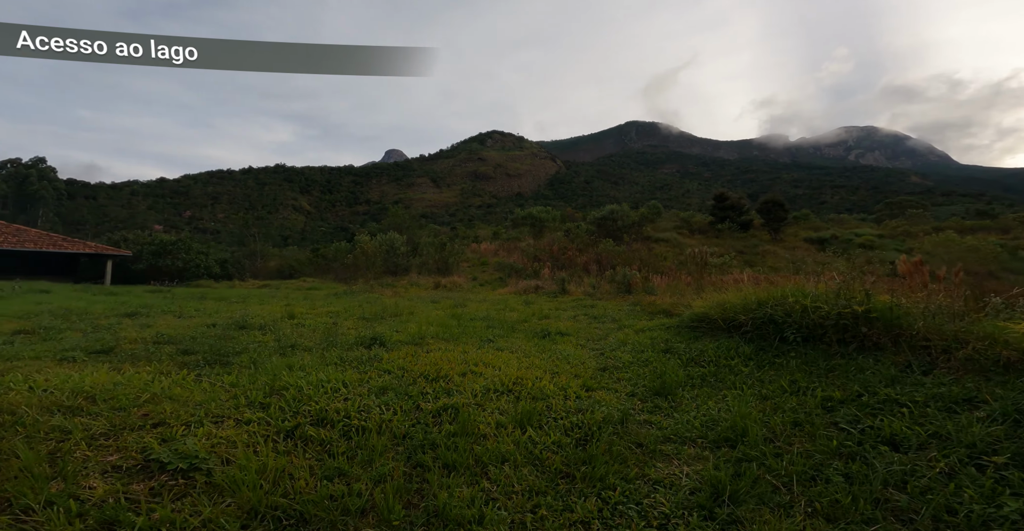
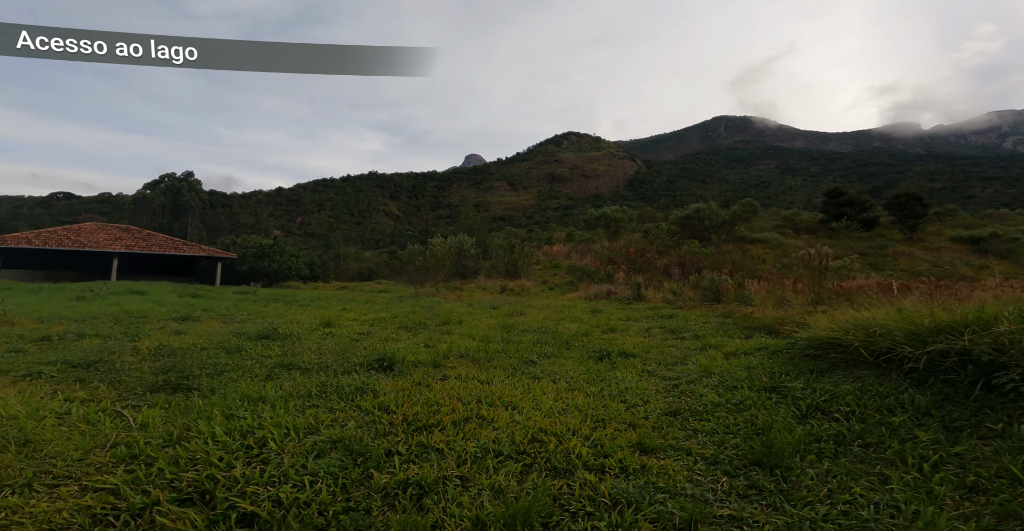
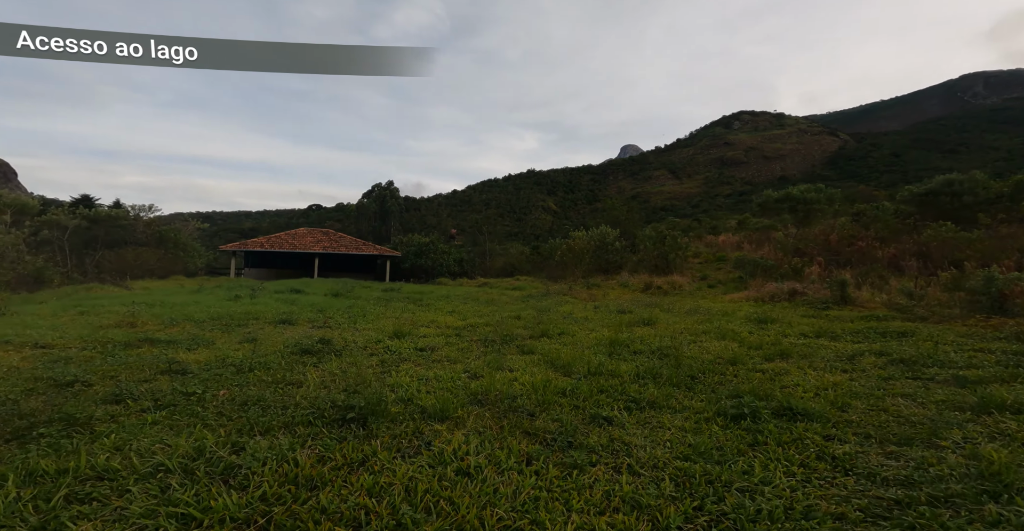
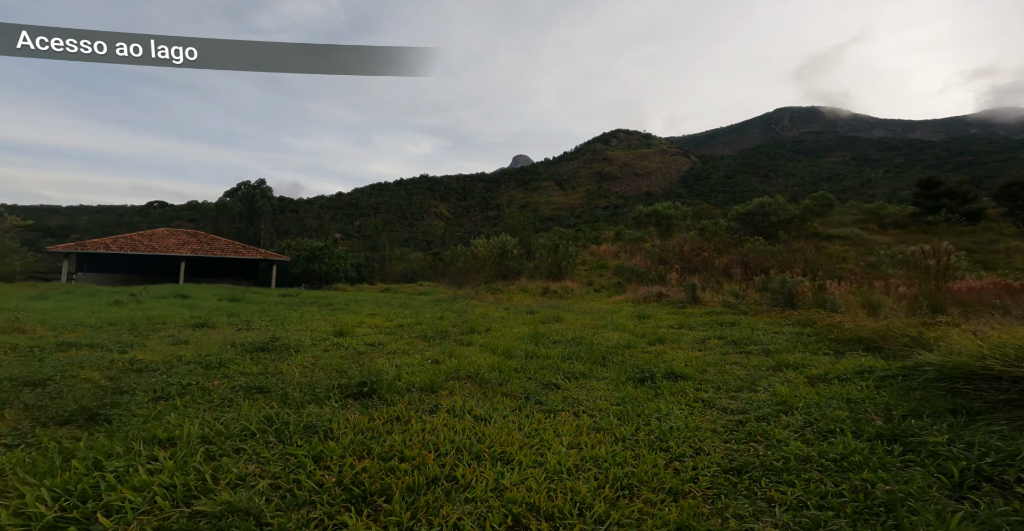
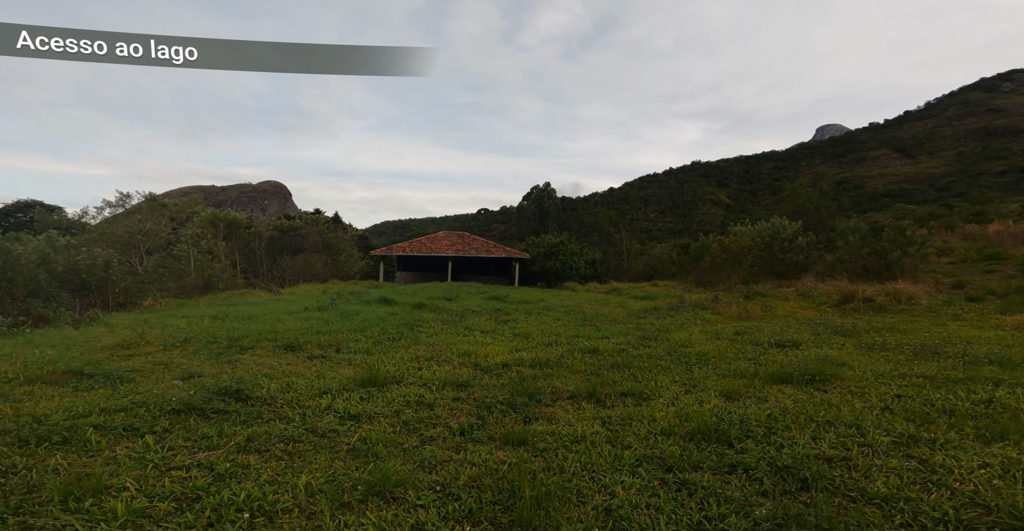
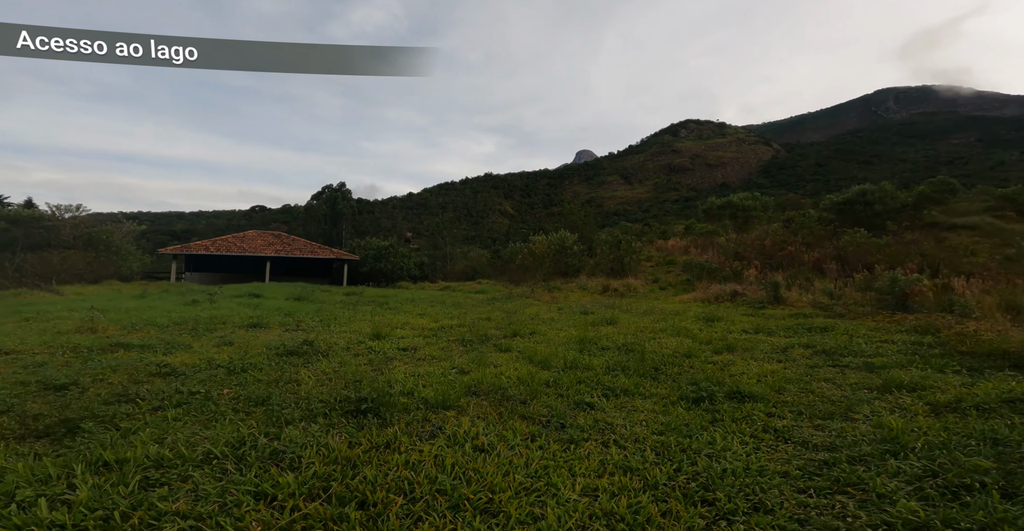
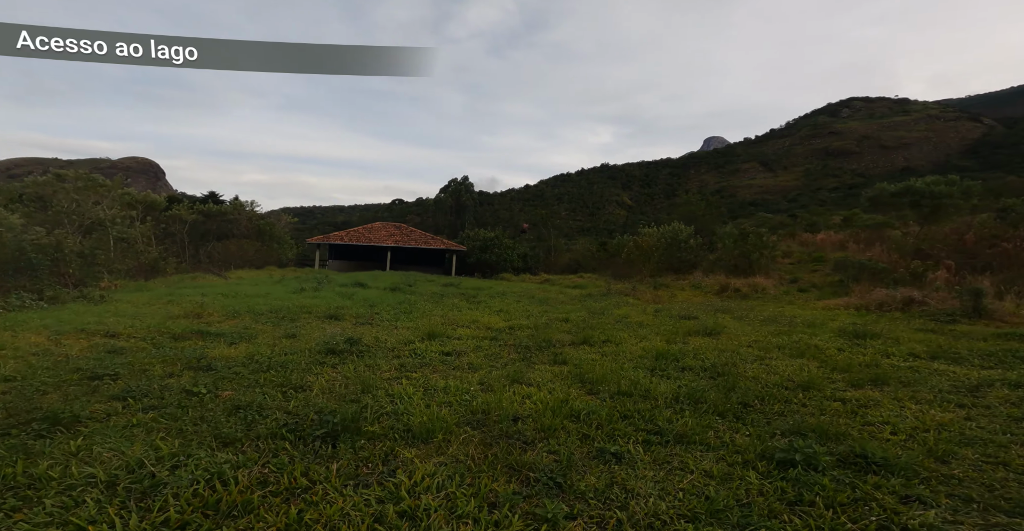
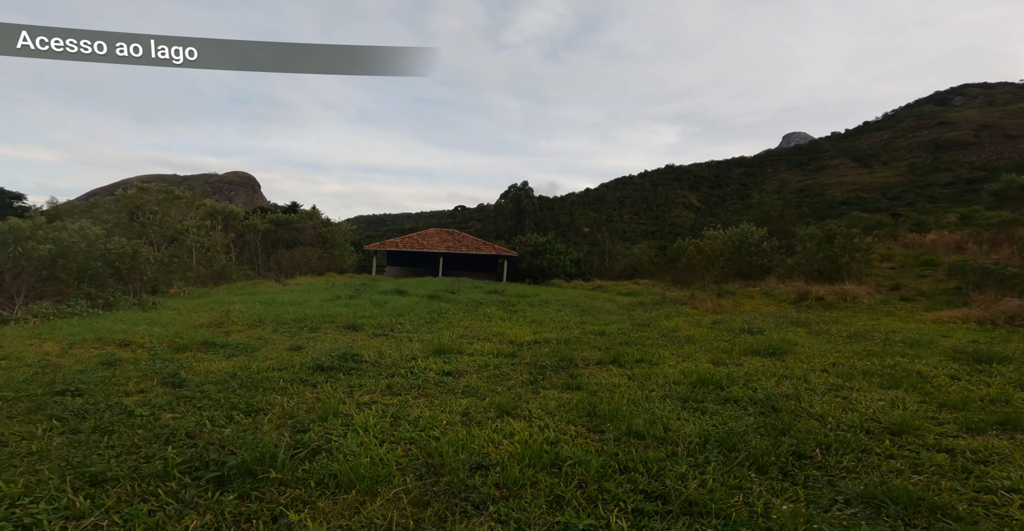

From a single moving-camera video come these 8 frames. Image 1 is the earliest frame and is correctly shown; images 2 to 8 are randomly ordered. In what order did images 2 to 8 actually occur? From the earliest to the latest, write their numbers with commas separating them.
2, 4, 6, 3, 7, 8, 5
